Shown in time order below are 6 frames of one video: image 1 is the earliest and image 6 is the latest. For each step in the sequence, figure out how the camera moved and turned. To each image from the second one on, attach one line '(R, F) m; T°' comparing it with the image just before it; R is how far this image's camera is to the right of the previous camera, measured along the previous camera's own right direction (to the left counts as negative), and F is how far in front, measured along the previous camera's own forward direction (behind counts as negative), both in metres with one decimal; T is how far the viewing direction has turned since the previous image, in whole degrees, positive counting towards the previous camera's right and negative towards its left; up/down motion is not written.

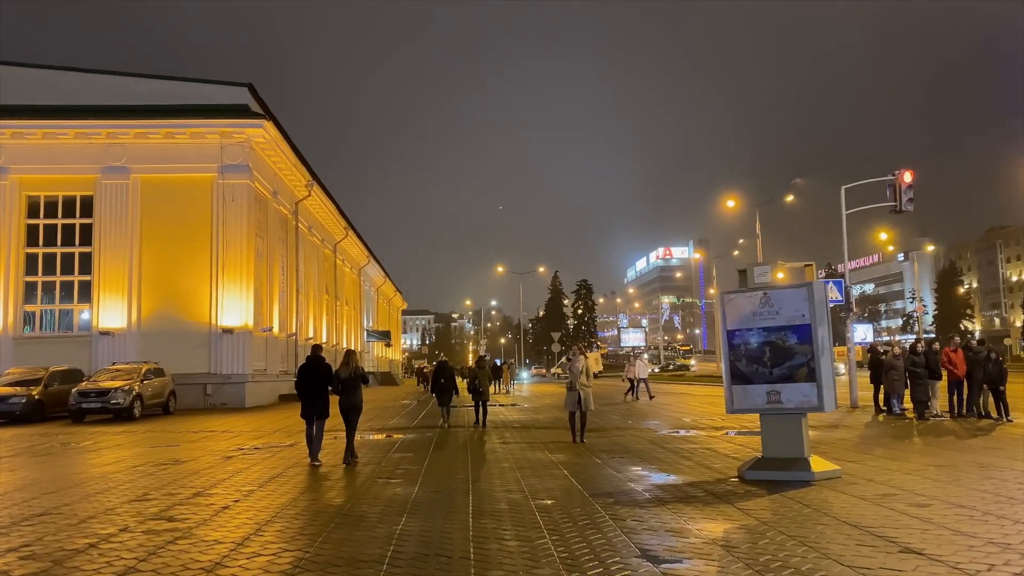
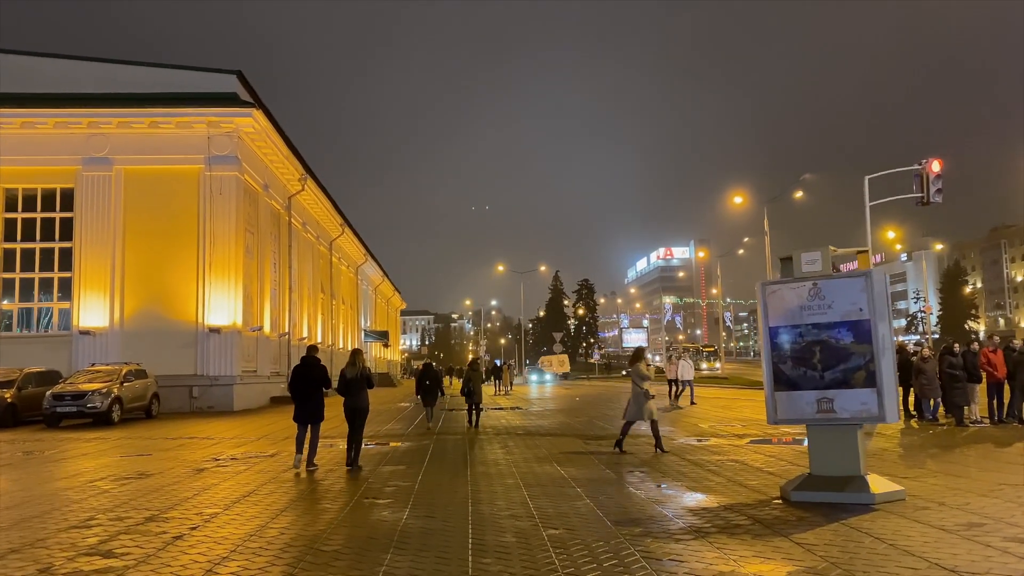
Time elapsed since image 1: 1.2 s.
(-0.1, +1.4) m; 0°
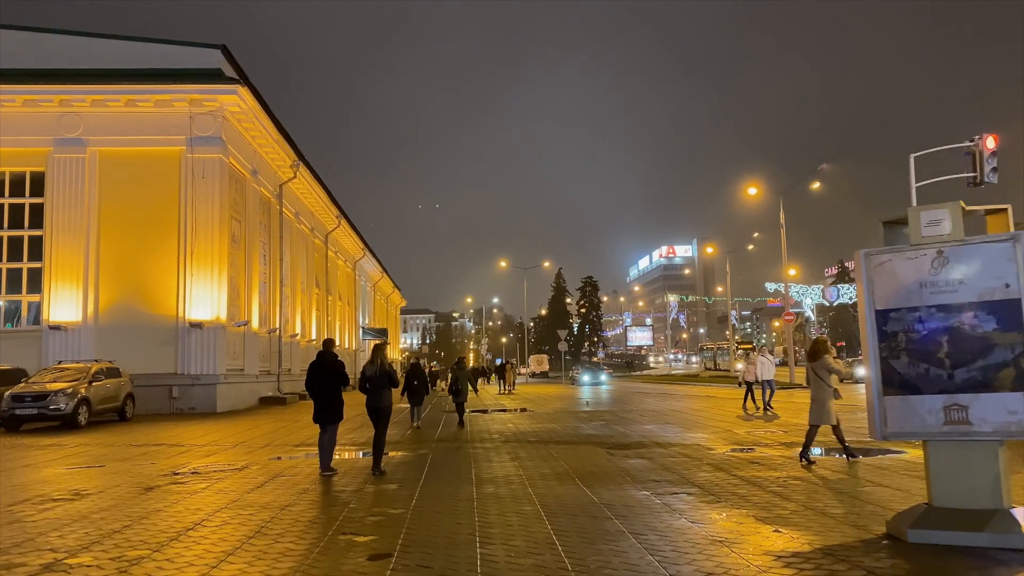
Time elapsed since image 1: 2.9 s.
(-0.2, +2.0) m; 0°
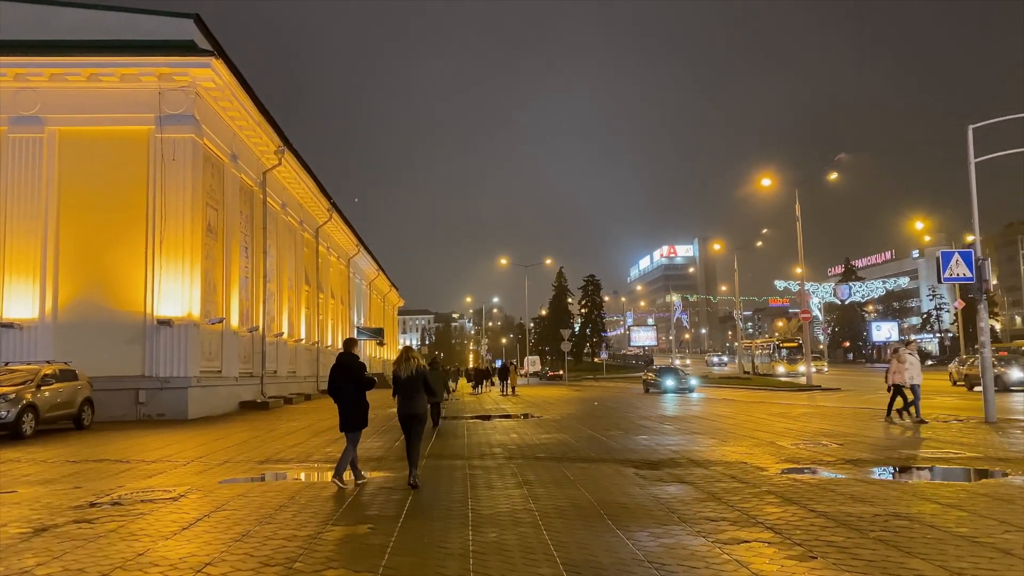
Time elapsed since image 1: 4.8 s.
(-0.1, +2.3) m; 0°
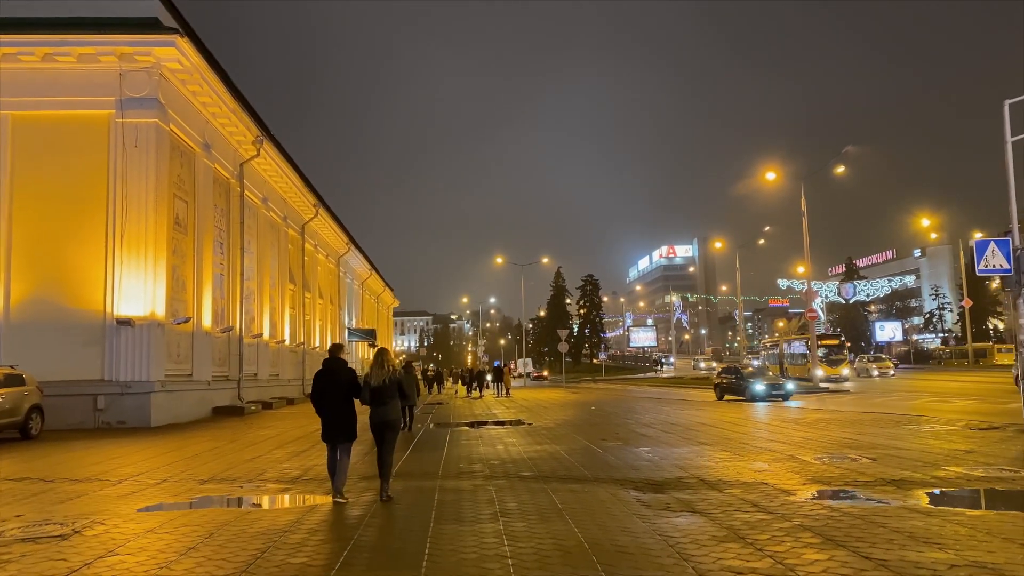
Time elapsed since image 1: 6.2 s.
(+0.3, +1.7) m; 0°
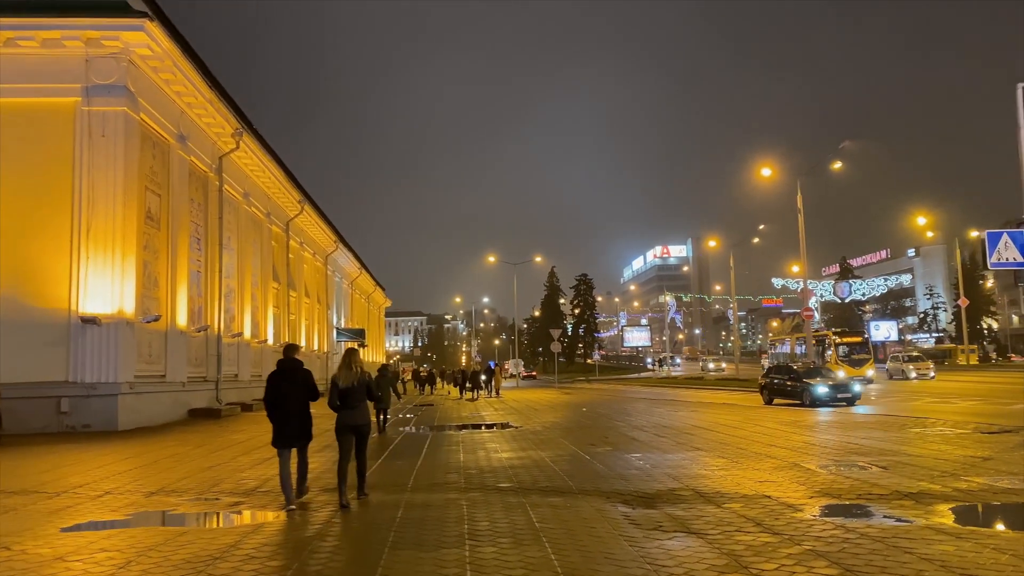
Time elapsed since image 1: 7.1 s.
(+0.2, +0.9) m; 0°
